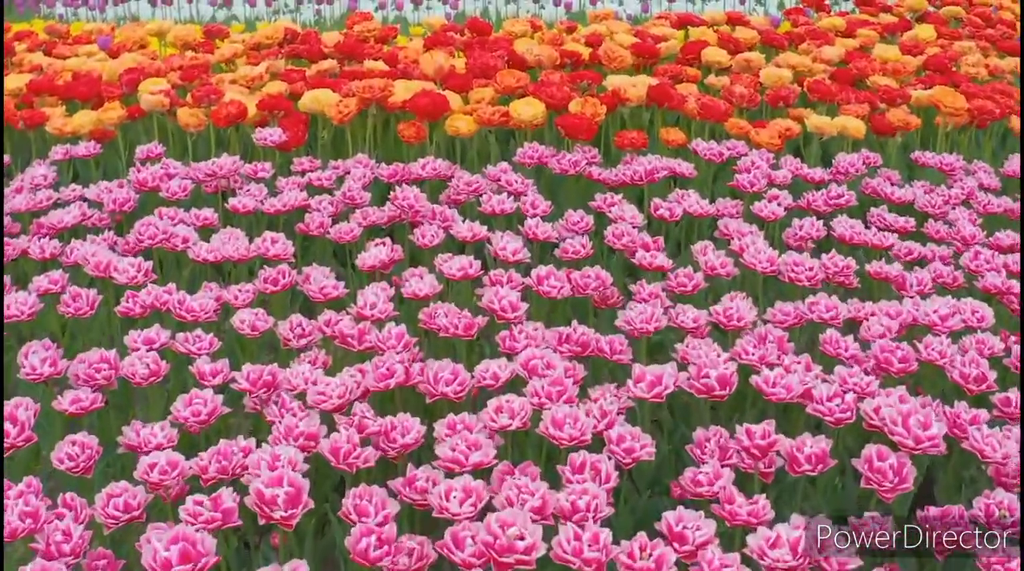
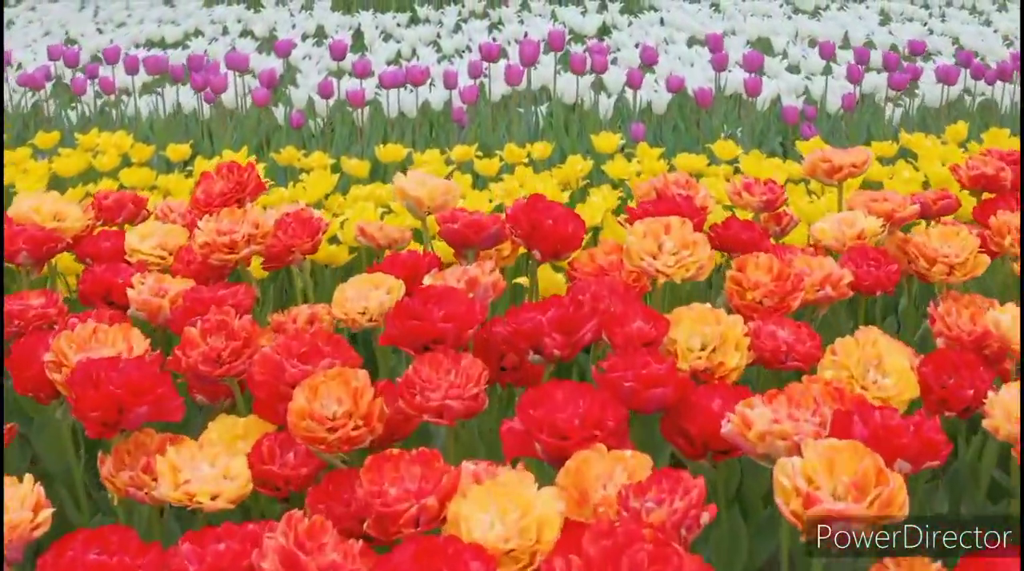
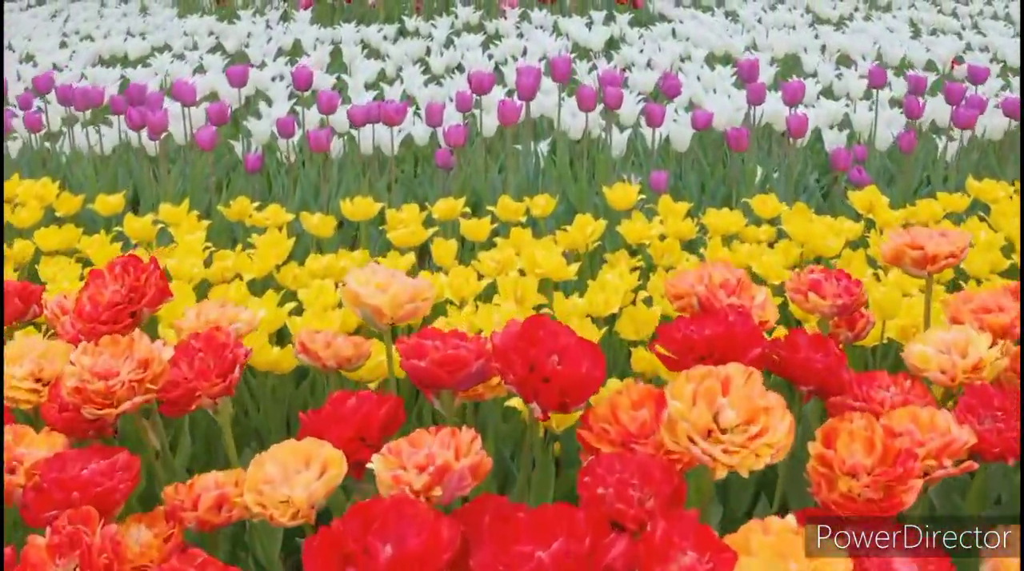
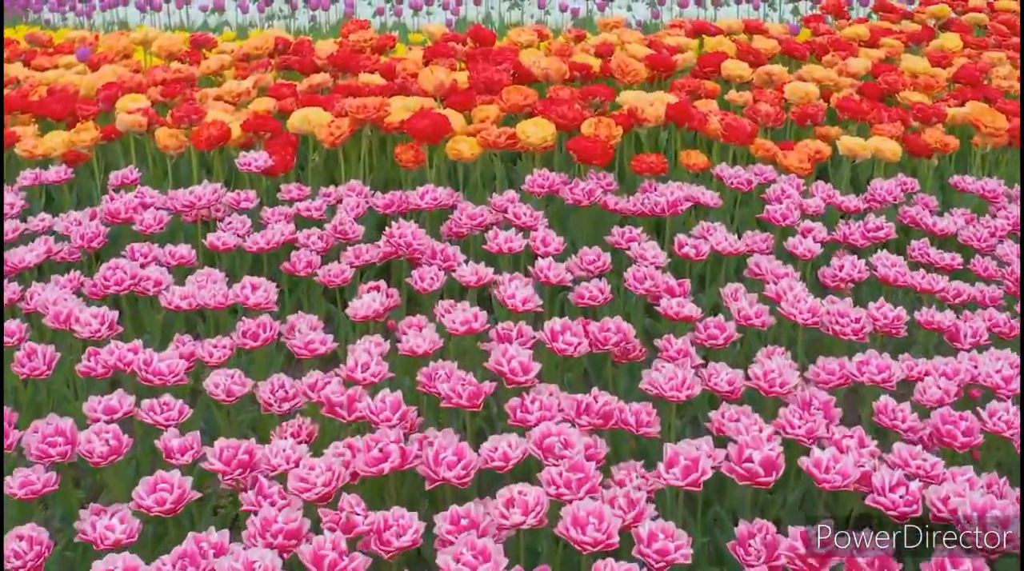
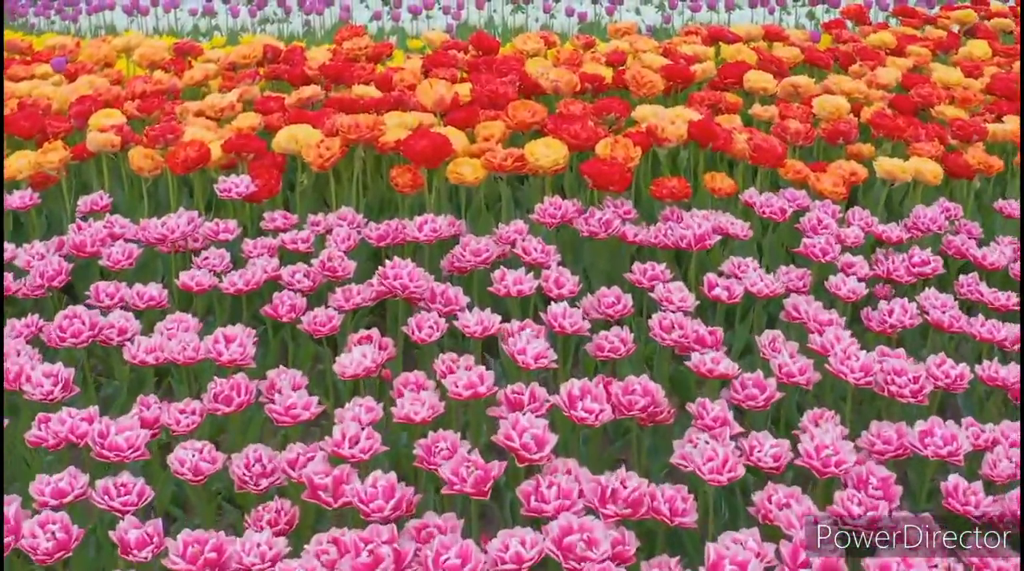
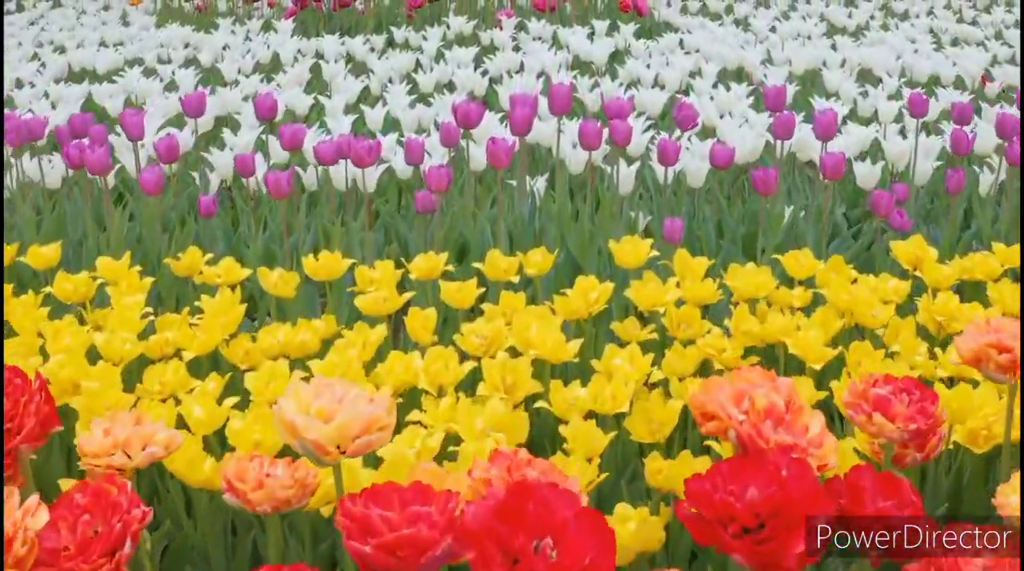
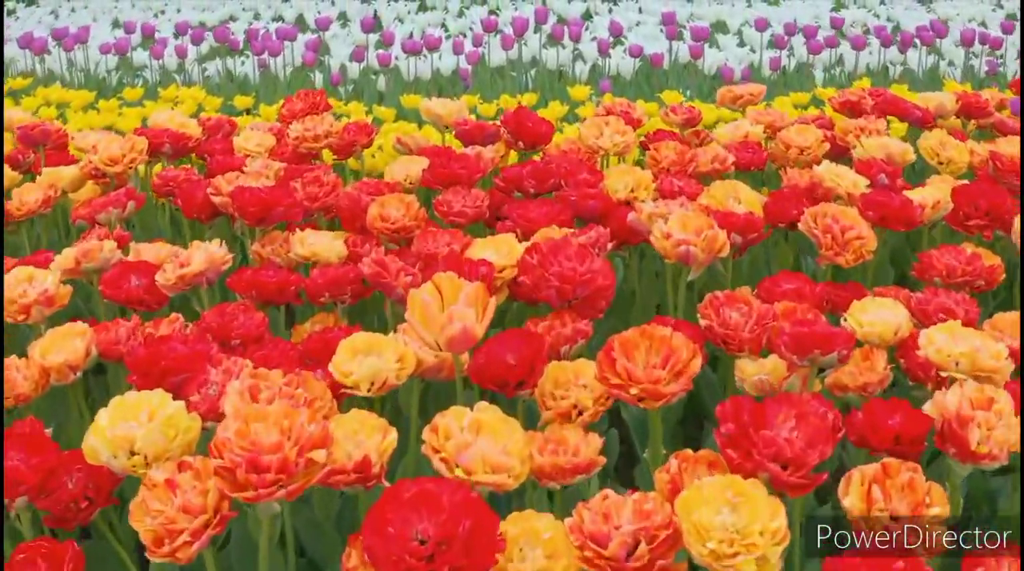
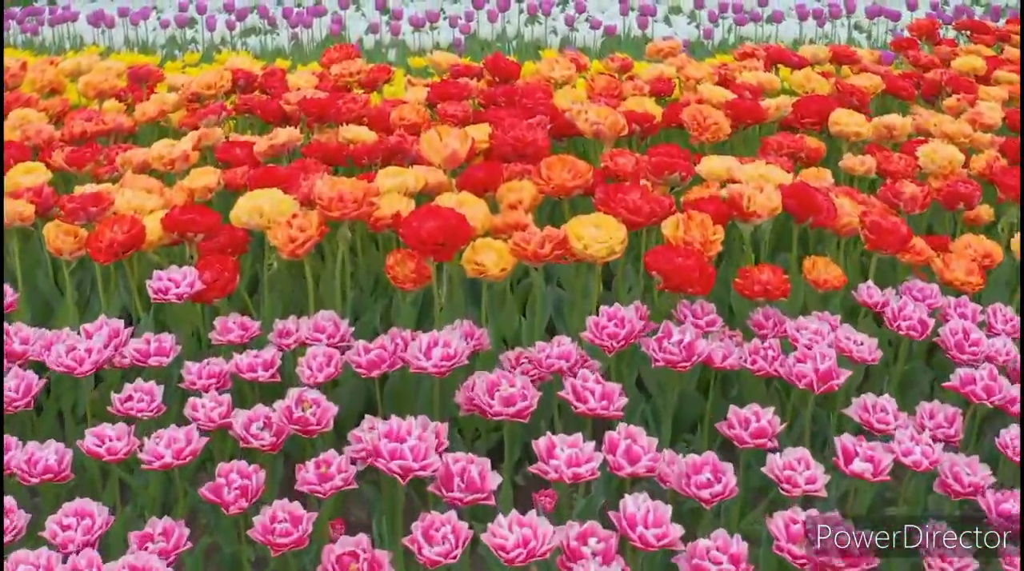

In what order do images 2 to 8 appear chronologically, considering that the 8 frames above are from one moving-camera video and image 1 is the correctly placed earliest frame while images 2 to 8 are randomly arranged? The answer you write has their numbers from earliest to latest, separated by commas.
4, 5, 8, 7, 2, 3, 6
